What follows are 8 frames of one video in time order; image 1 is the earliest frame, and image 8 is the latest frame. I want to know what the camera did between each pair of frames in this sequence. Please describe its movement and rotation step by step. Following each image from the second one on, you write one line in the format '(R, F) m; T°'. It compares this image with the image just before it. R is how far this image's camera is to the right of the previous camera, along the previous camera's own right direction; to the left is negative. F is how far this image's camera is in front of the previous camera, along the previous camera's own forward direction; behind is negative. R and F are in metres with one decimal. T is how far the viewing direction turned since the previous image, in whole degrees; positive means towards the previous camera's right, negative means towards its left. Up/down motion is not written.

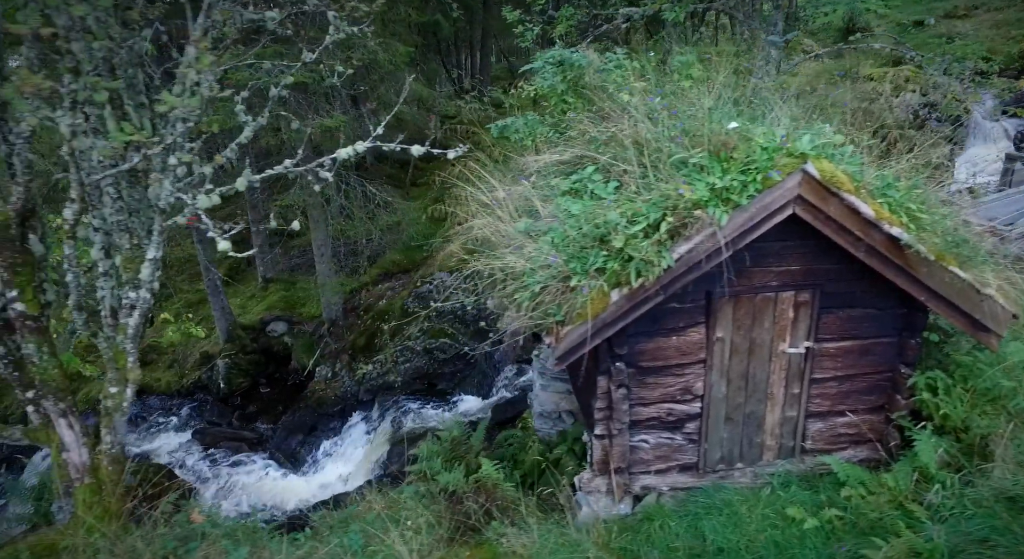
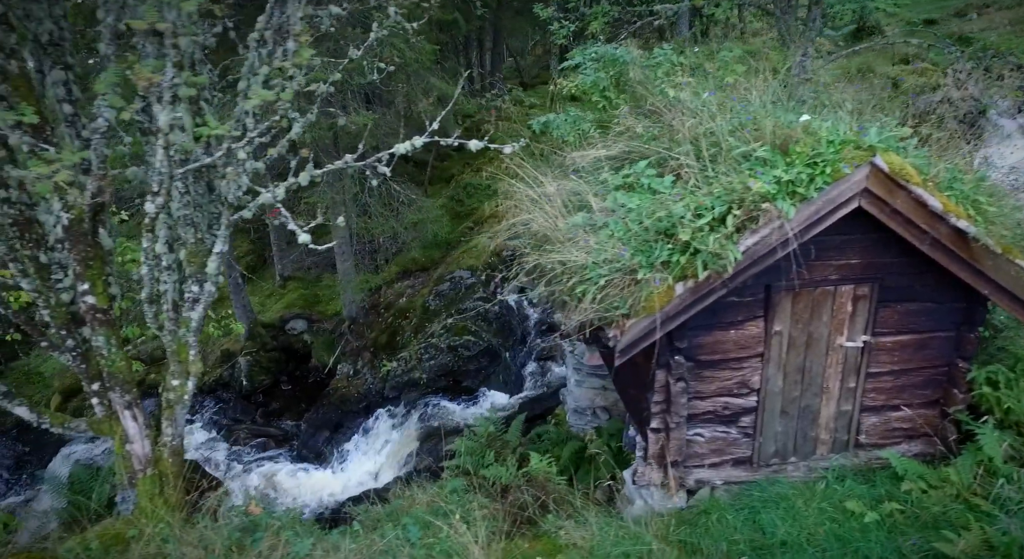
(-0.3, 0.0) m; -1°
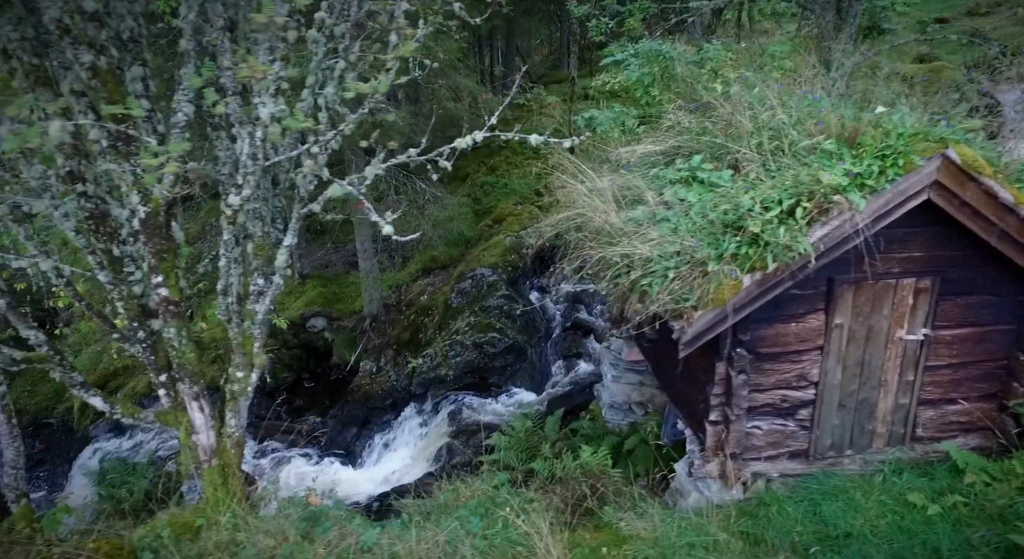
(-0.4, 0.0) m; -1°
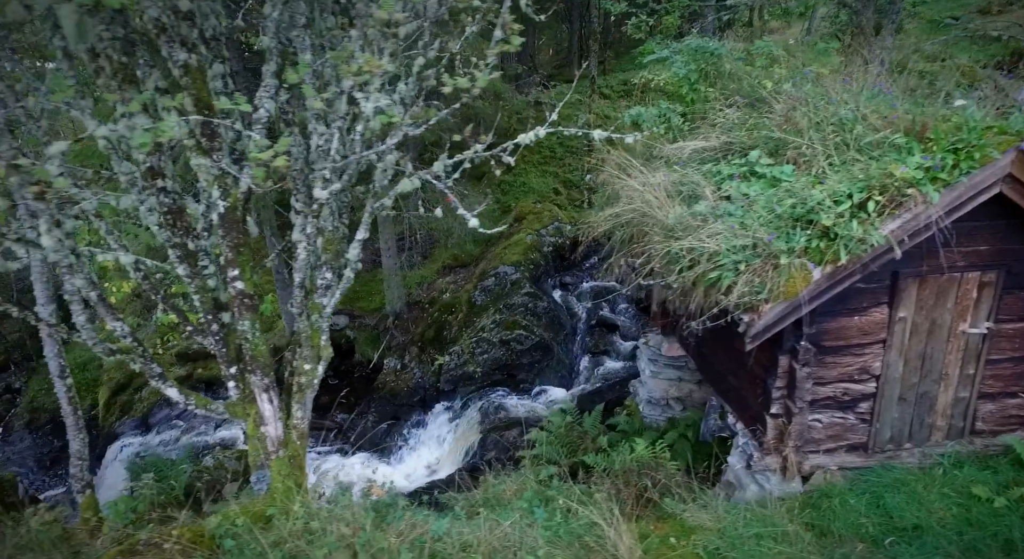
(-0.4, -0.1) m; -1°
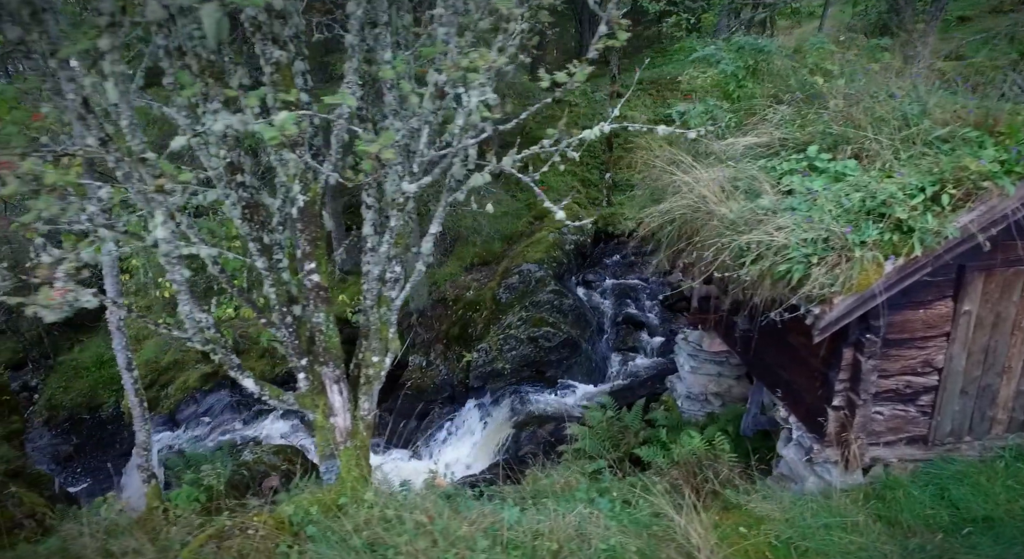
(-0.4, -0.1) m; -1°
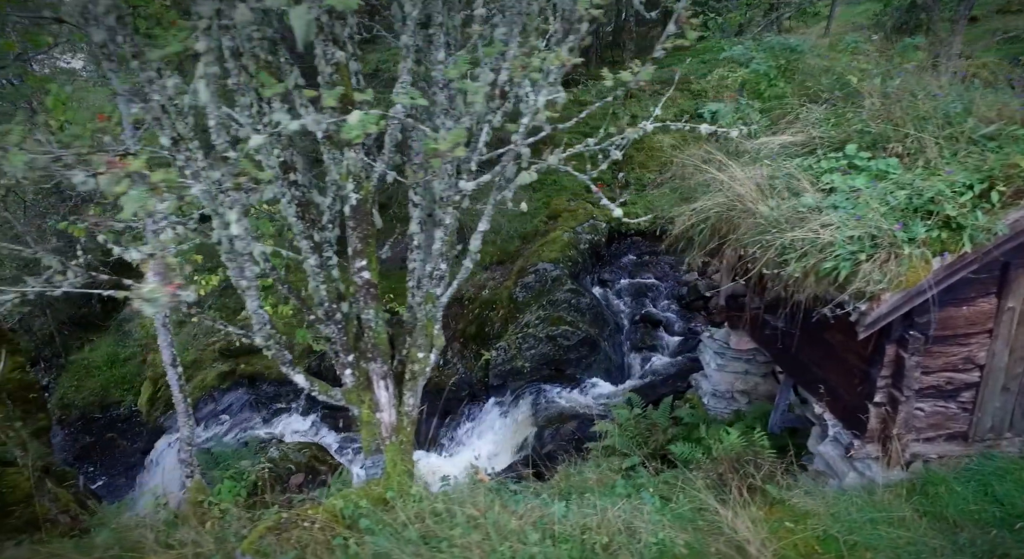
(-0.3, -0.1) m; -1°
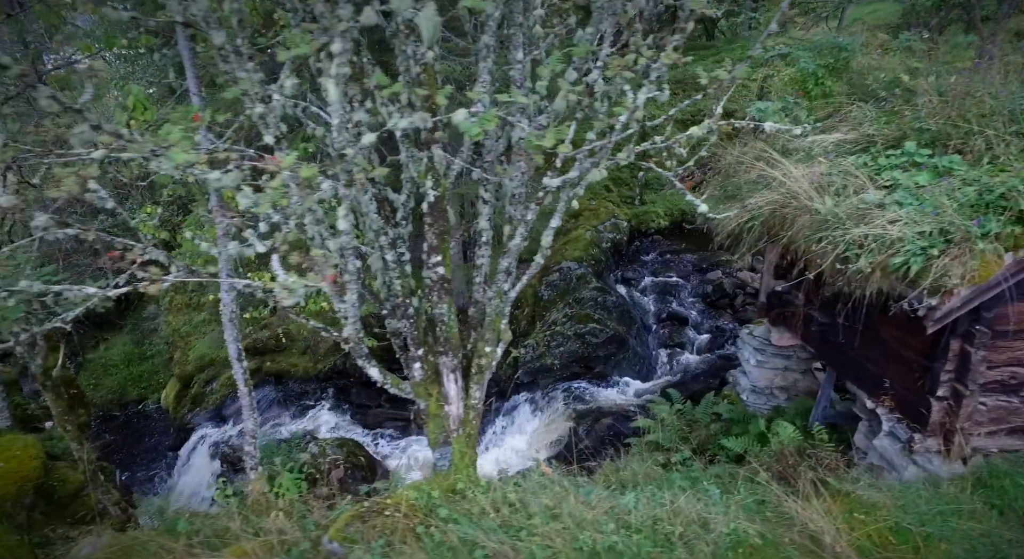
(-0.4, -0.1) m; -1°
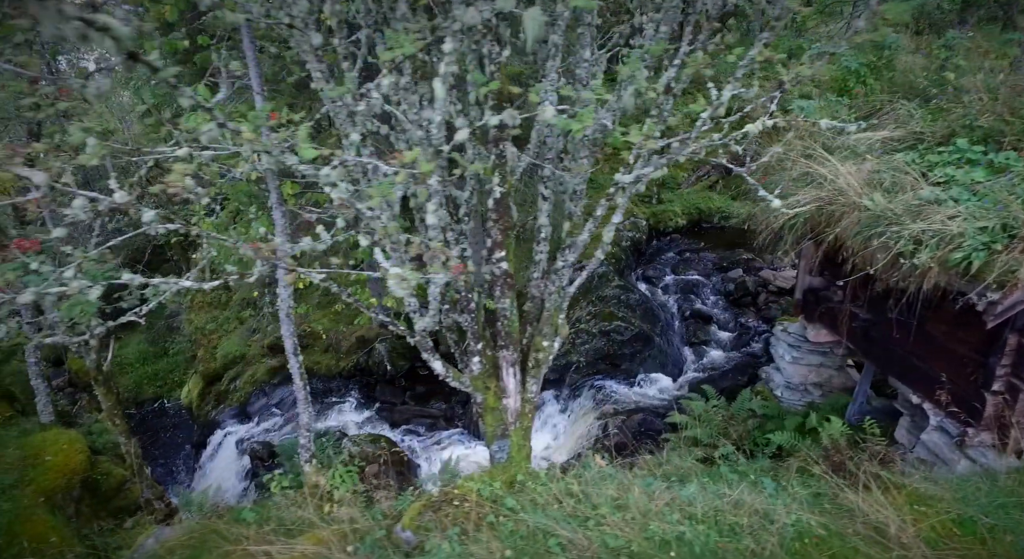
(-0.4, -0.1) m; -1°
